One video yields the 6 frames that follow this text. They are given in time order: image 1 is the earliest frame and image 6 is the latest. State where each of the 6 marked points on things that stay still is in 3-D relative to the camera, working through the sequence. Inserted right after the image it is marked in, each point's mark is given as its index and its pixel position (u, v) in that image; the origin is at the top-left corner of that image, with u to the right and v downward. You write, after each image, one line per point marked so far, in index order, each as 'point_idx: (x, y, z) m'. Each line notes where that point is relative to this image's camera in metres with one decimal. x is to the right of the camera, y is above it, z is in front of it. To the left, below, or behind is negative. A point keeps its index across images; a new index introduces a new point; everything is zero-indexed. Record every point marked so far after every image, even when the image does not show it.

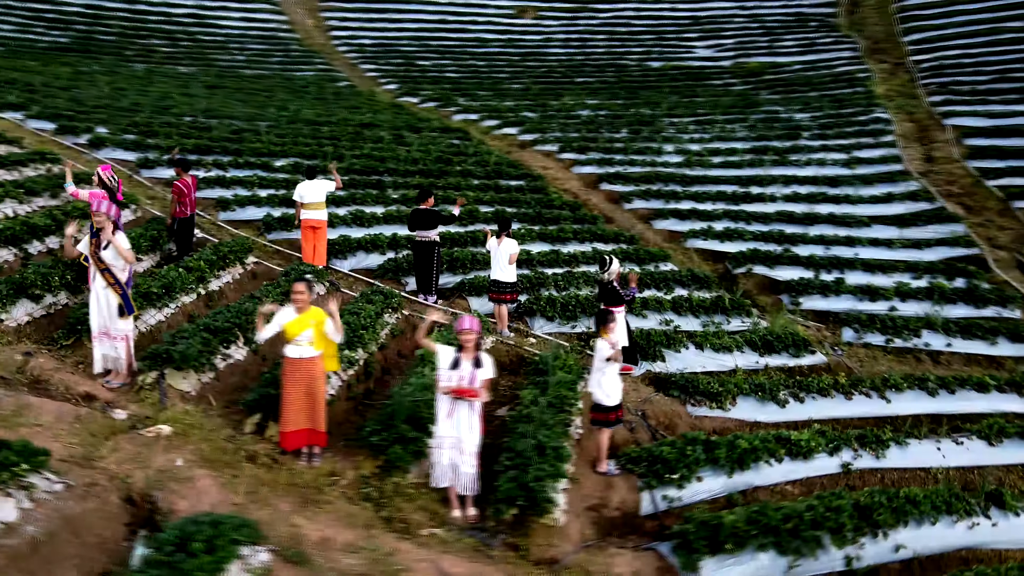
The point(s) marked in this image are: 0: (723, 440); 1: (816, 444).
0: (+1.7, -1.2, +6.4) m
1: (+2.6, -1.3, +6.8) m
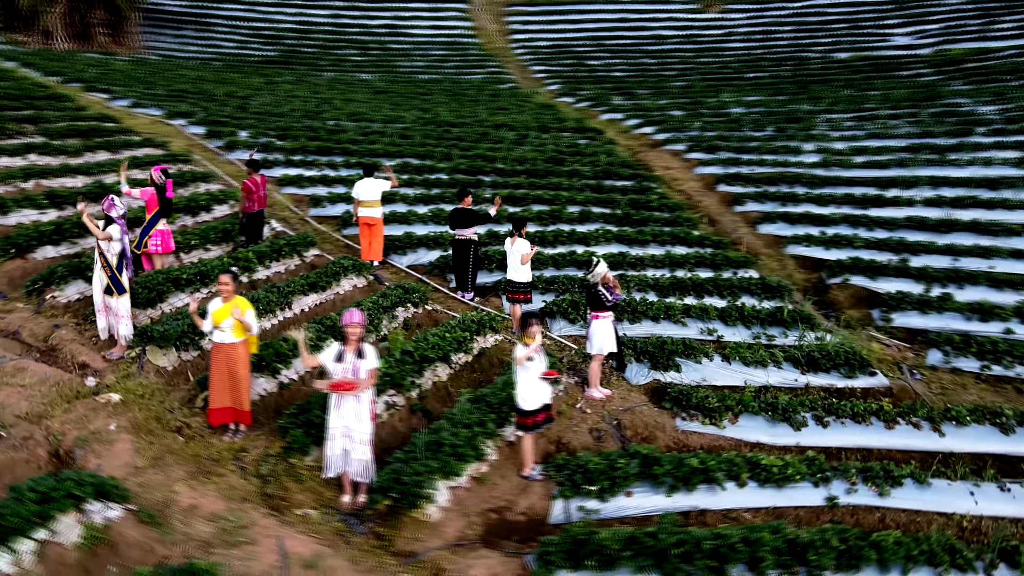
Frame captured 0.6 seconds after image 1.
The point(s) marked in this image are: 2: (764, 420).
0: (+1.2, -1.3, +6.1) m
1: (+2.2, -1.4, +6.2) m
2: (+2.2, -1.2, +7.2) m
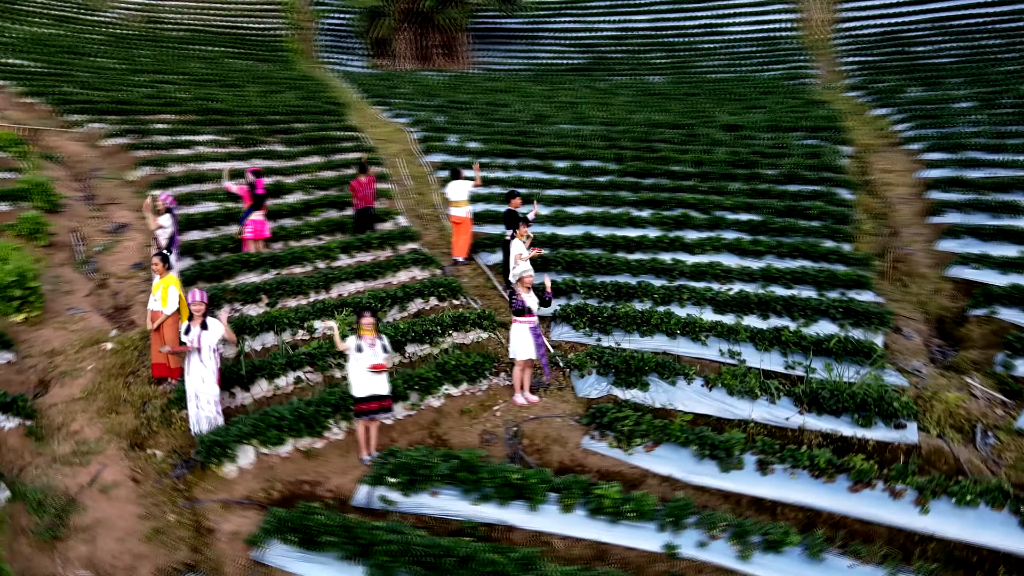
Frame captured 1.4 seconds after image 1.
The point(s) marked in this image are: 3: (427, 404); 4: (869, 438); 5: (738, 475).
0: (0.0, -1.3, +5.9) m
1: (+0.9, -1.5, +5.6) m
2: (+1.4, -1.3, +6.4) m
3: (-0.7, -1.0, +6.7) m
4: (+3.0, -1.2, +6.7) m
5: (+1.8, -1.5, +6.3) m
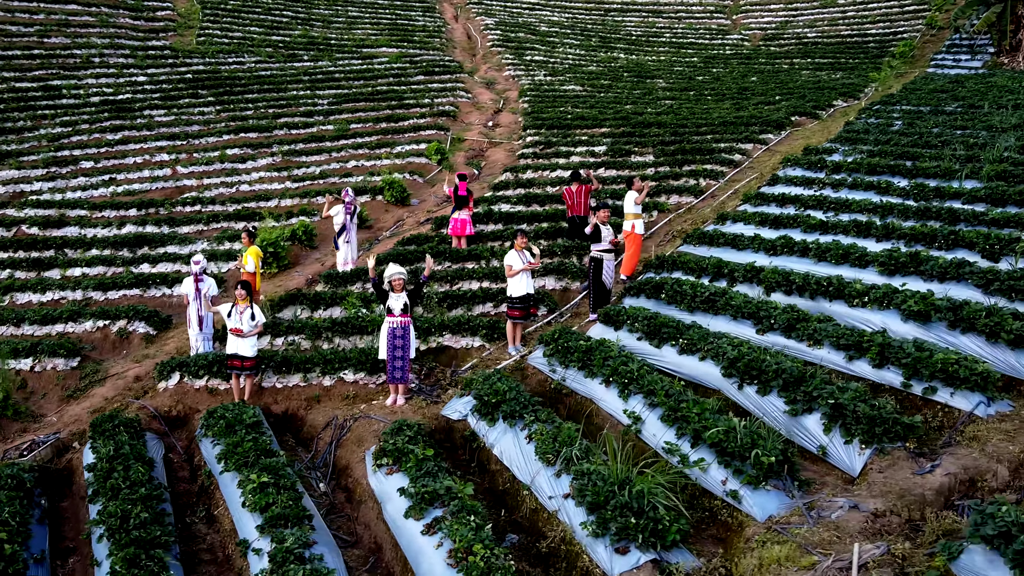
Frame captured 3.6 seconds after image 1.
0: (-2.1, -1.2, +6.7) m
1: (-1.8, -1.6, +5.8) m
2: (-0.8, -1.5, +6.0) m
3: (-1.8, -0.9, +7.7) m
4: (+0.5, -1.6, +5.0) m
5: (-0.7, -1.6, +5.6) m
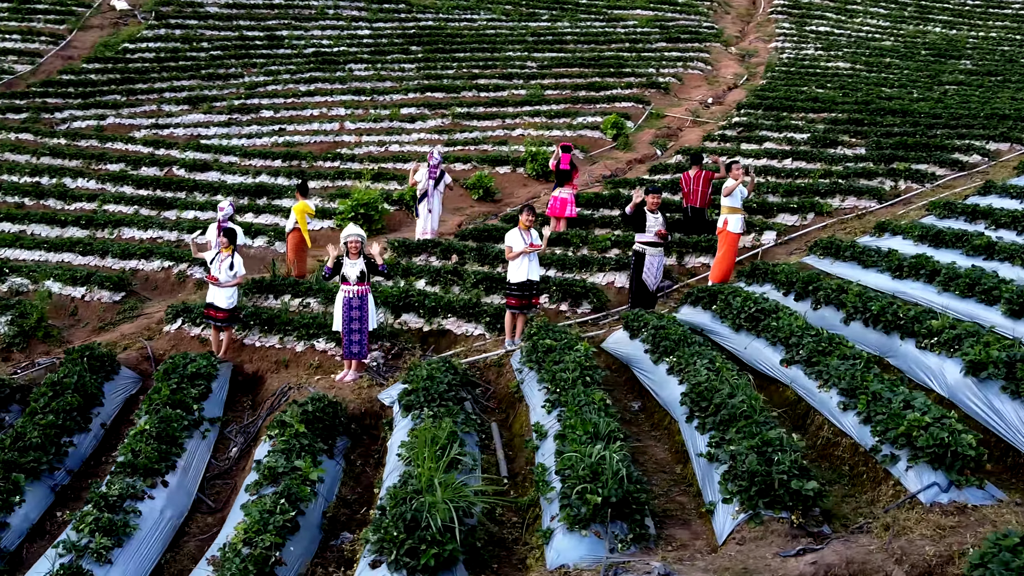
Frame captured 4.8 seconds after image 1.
0: (-2.6, -0.9, +6.9) m
1: (-2.7, -1.2, +6.0) m
2: (-1.7, -1.3, +5.8) m
3: (-2.0, -0.6, +7.8) m
4: (-0.9, -1.6, +4.5) m
5: (-1.7, -1.5, +5.4) m
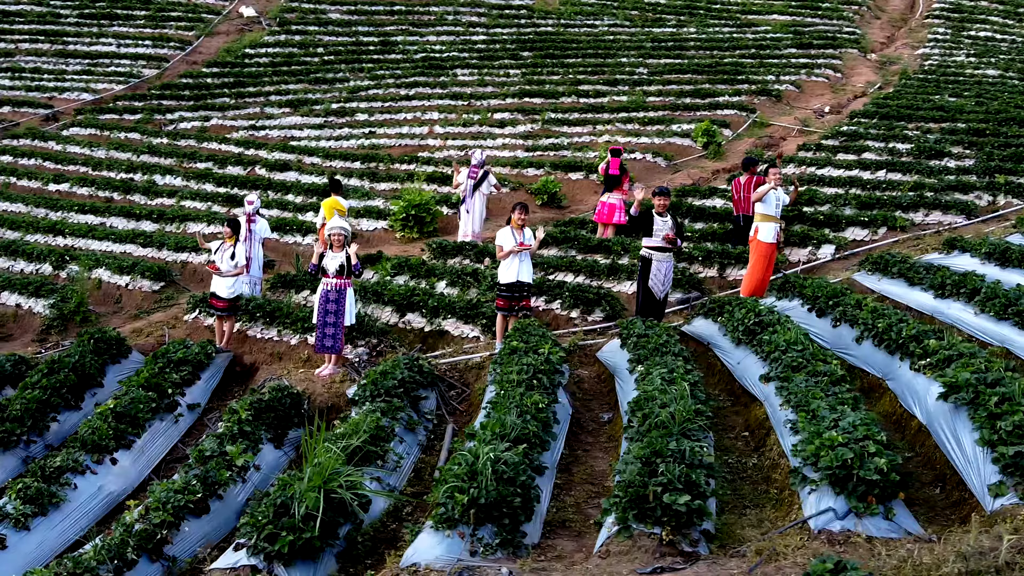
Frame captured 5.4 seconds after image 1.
0: (-2.8, -0.8, +7.1) m
1: (-3.0, -1.1, +6.2) m
2: (-2.1, -1.2, +5.8) m
3: (-2.0, -0.5, +7.8) m
4: (-1.5, -1.5, +4.4) m
5: (-2.2, -1.4, +5.5) m
